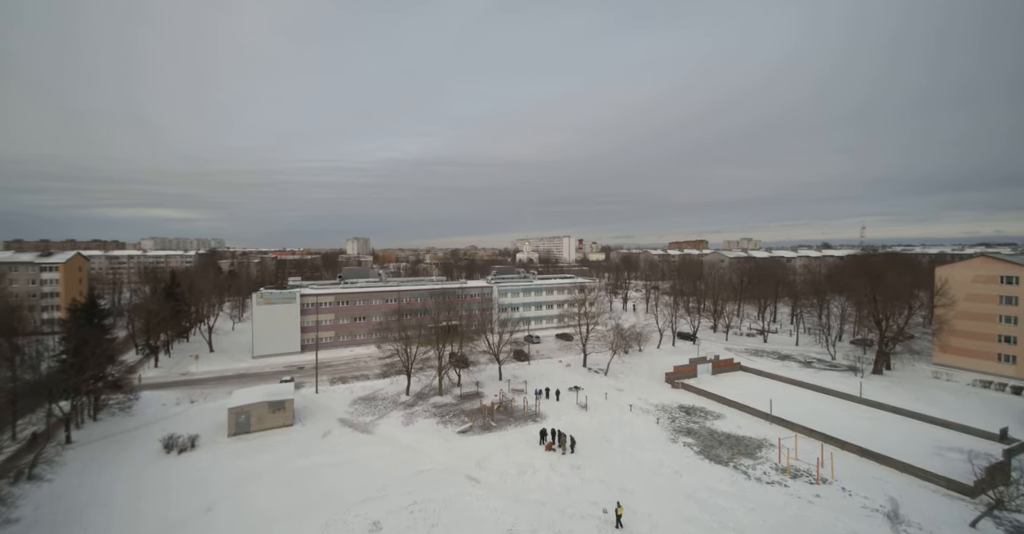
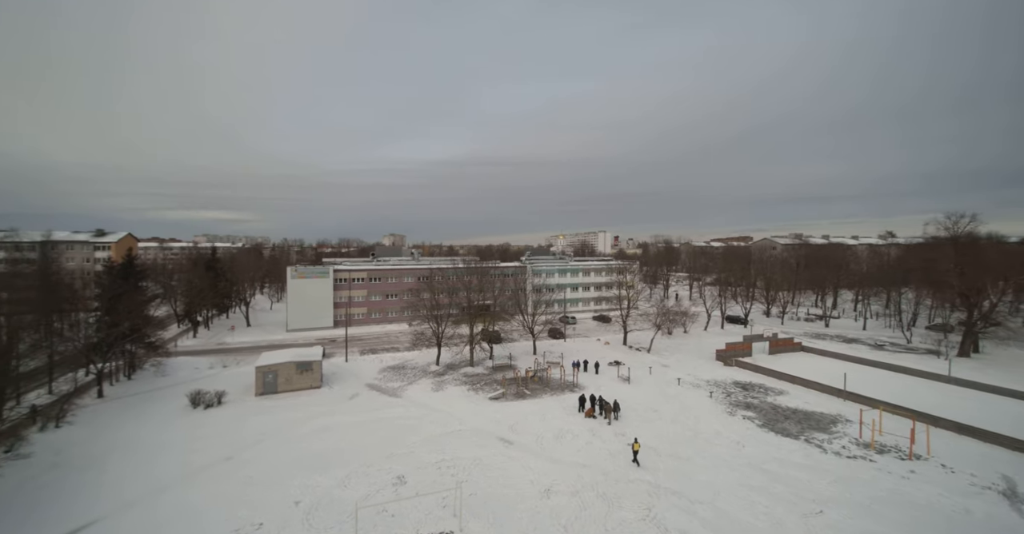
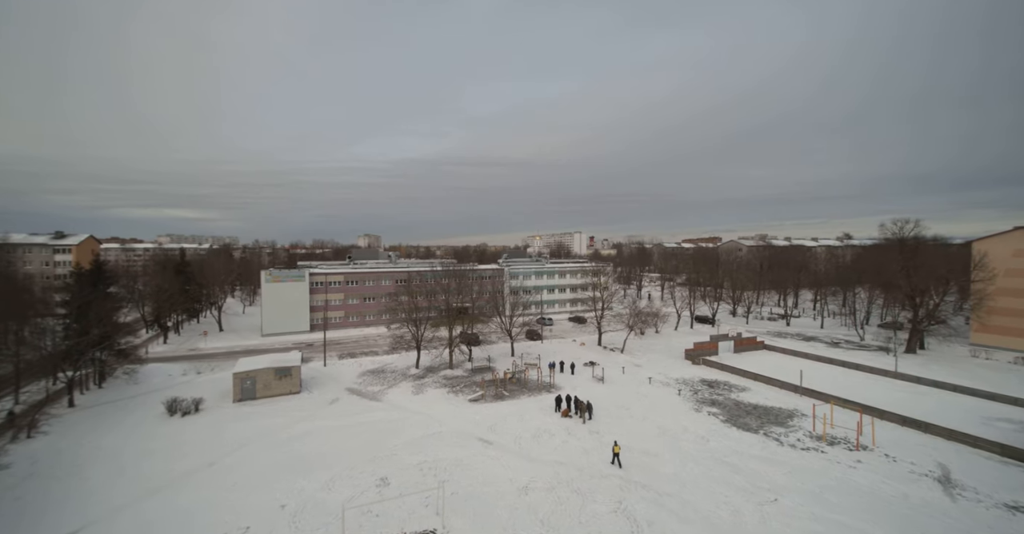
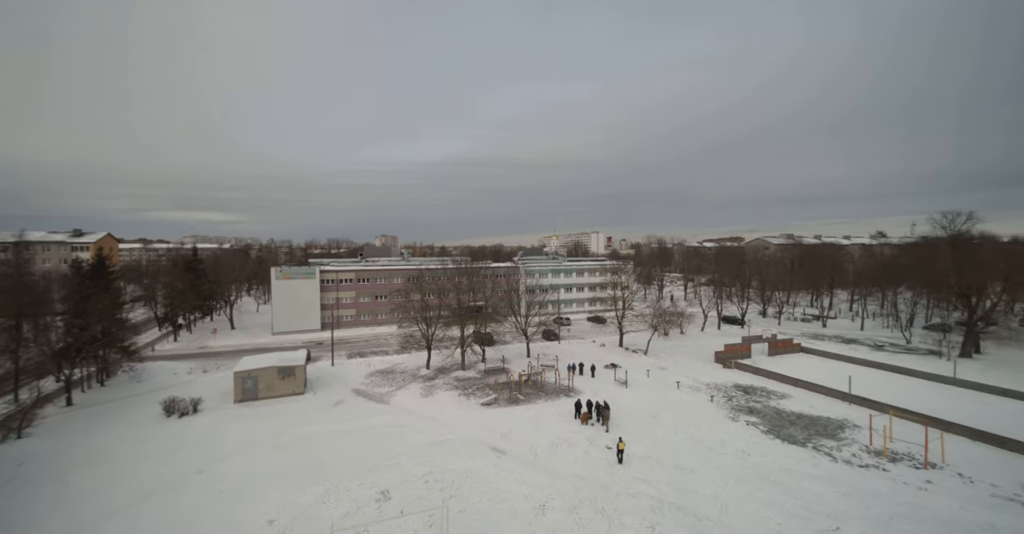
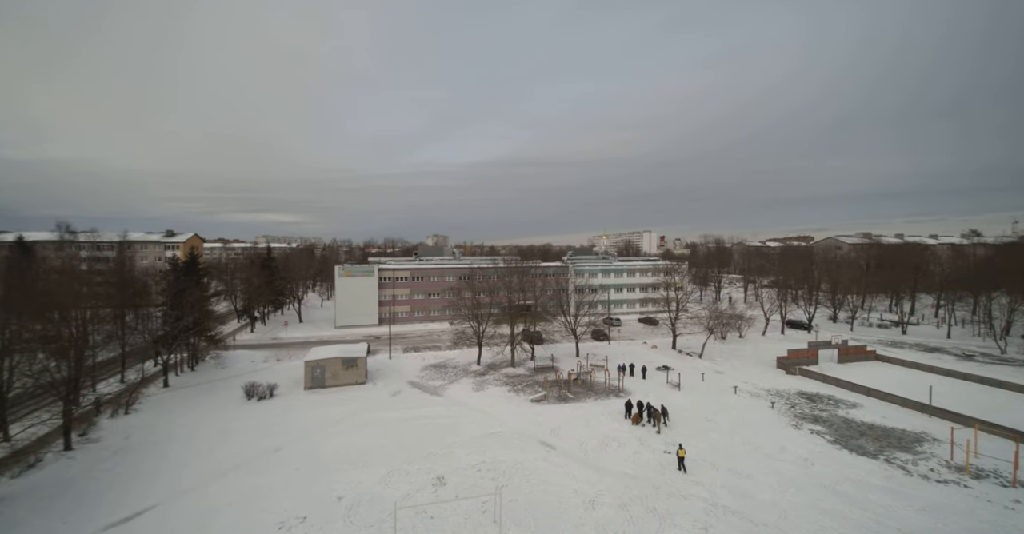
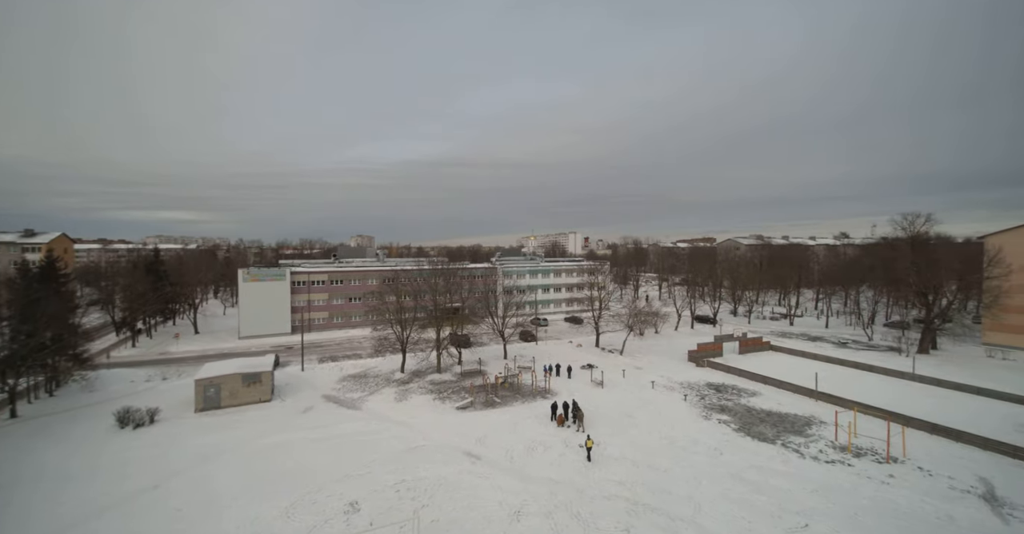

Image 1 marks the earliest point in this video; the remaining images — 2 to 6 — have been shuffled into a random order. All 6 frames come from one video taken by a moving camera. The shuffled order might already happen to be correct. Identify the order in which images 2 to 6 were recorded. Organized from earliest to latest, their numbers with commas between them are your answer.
3, 2, 5, 4, 6
